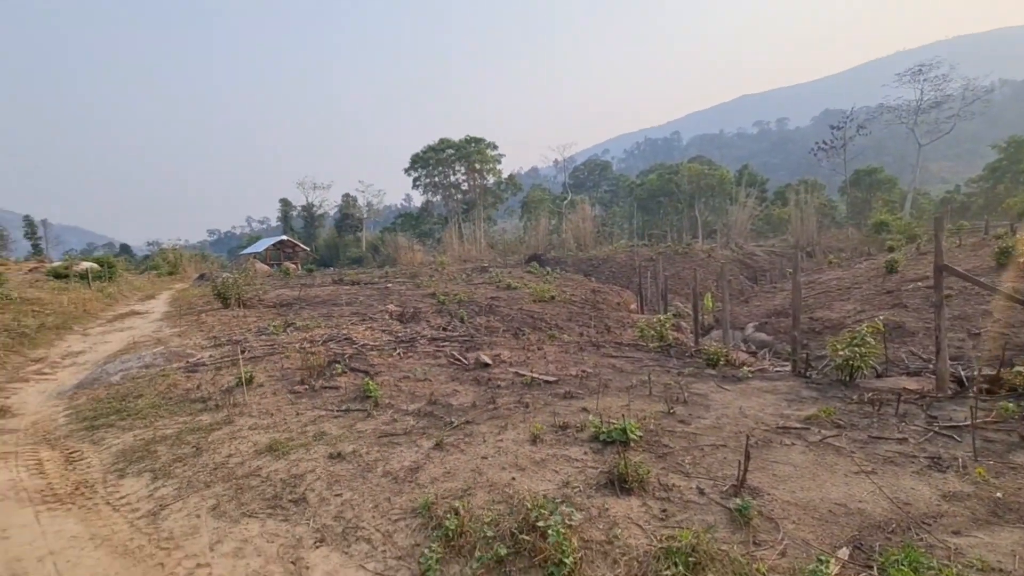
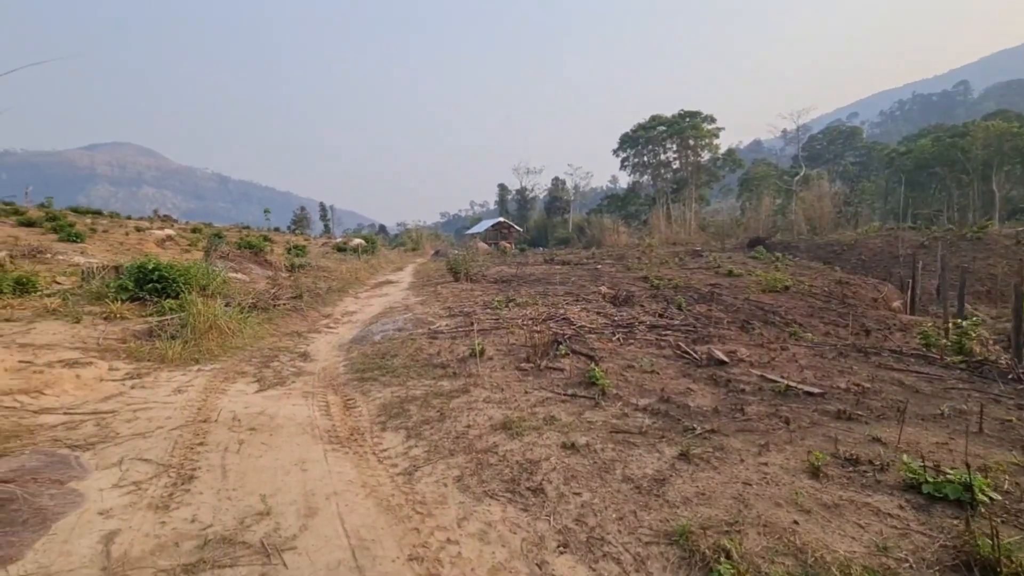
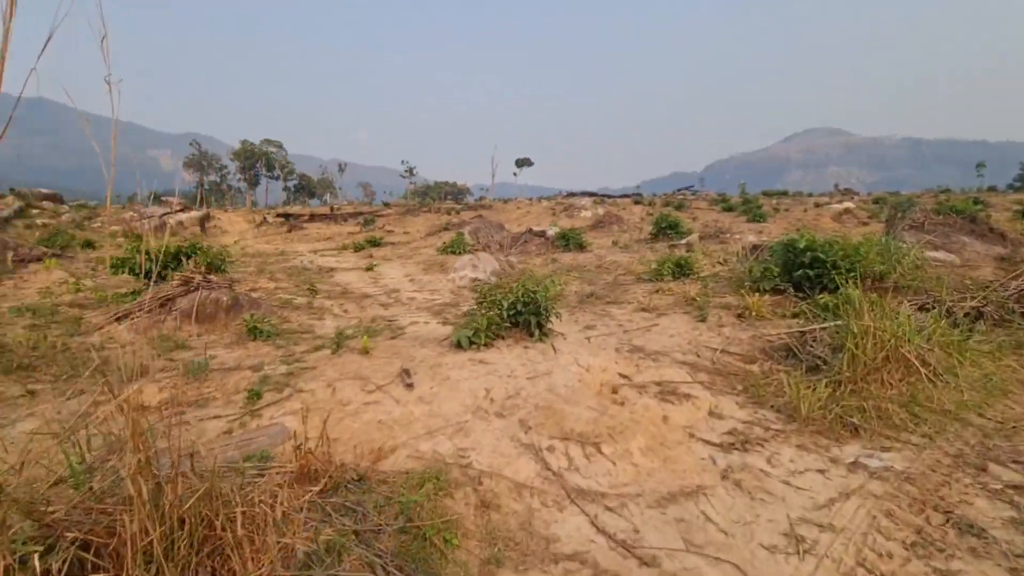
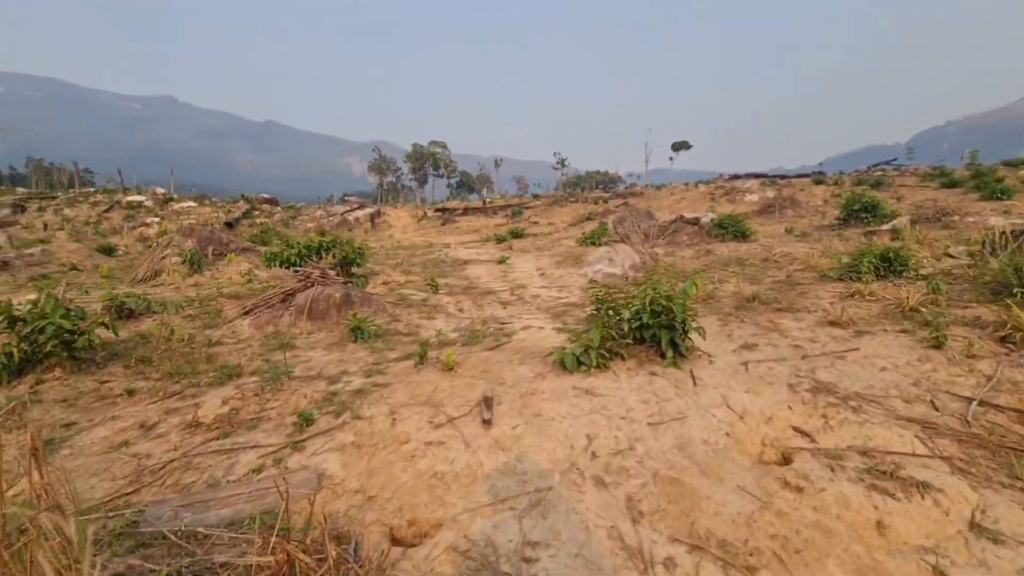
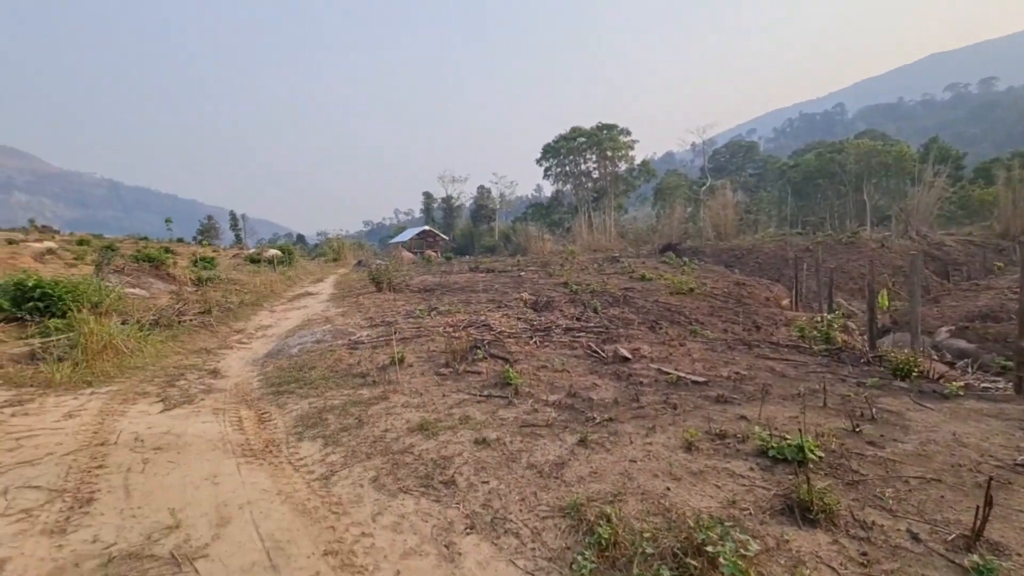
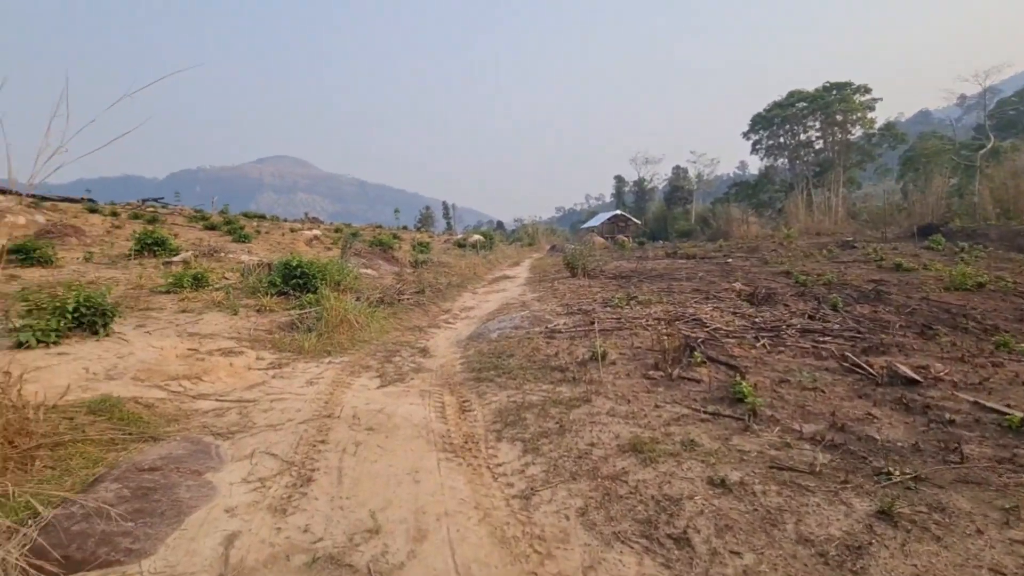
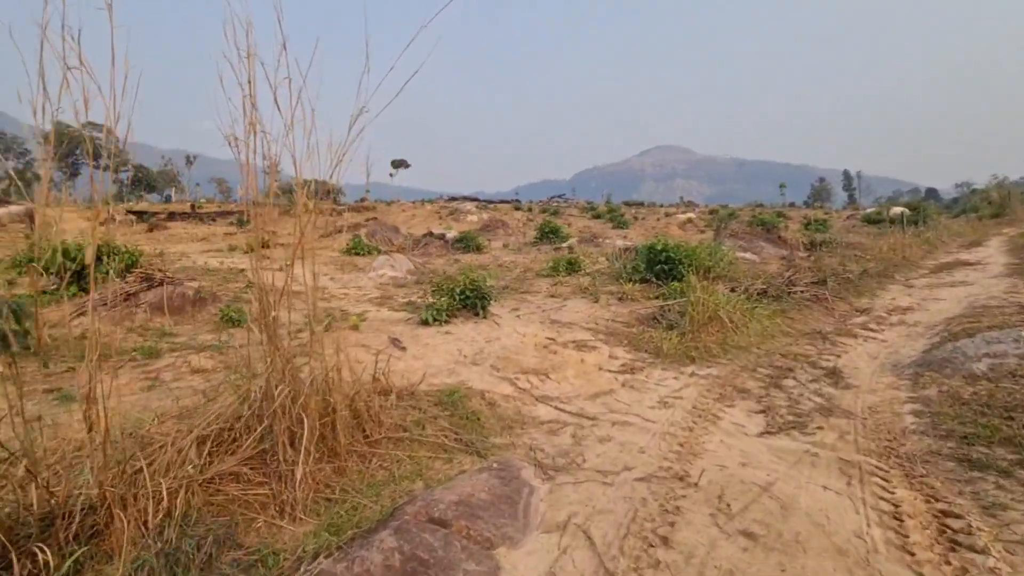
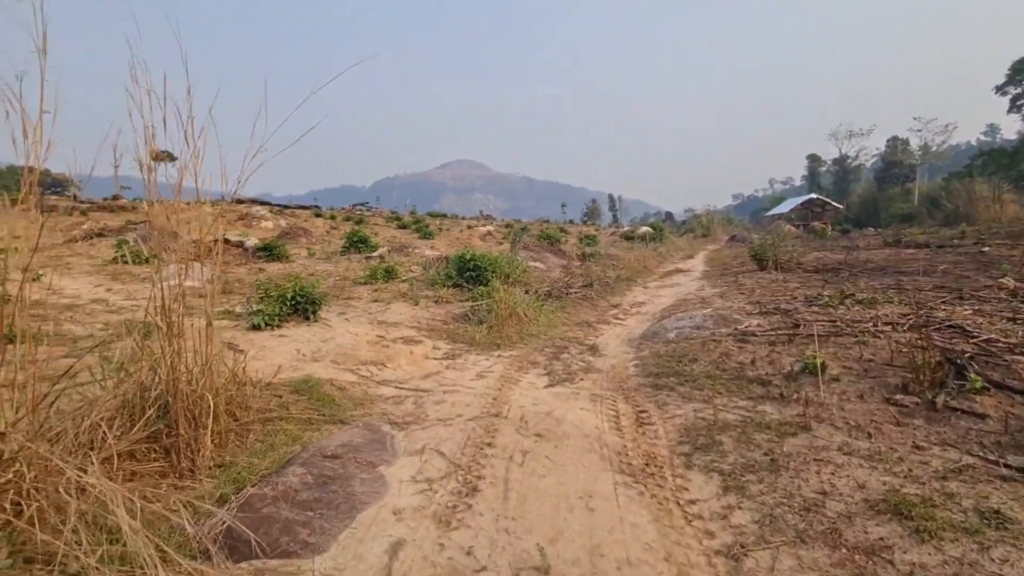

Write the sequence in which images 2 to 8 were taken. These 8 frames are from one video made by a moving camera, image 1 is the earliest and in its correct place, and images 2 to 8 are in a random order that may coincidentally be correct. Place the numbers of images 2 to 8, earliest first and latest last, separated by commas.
5, 2, 6, 8, 7, 3, 4
